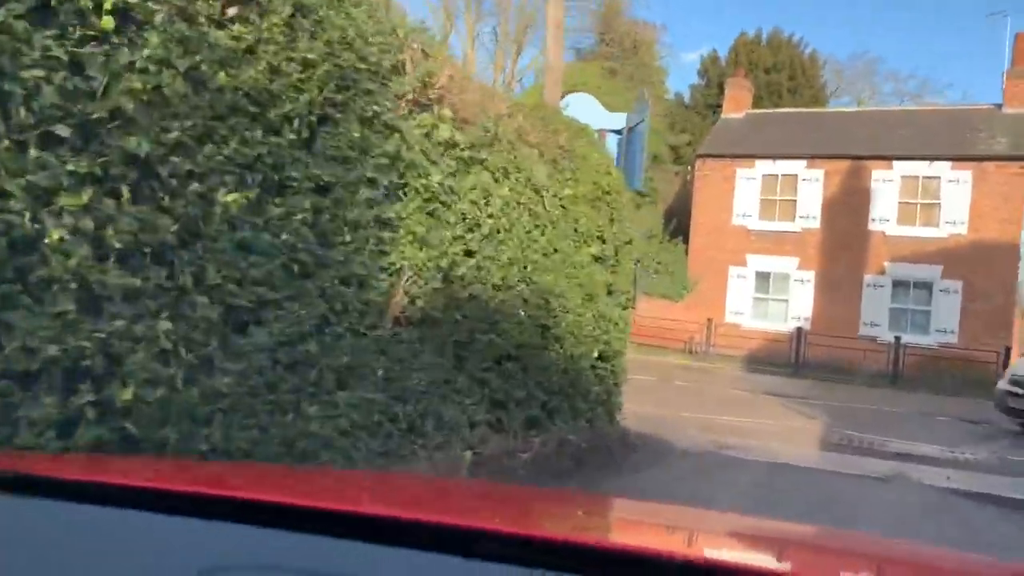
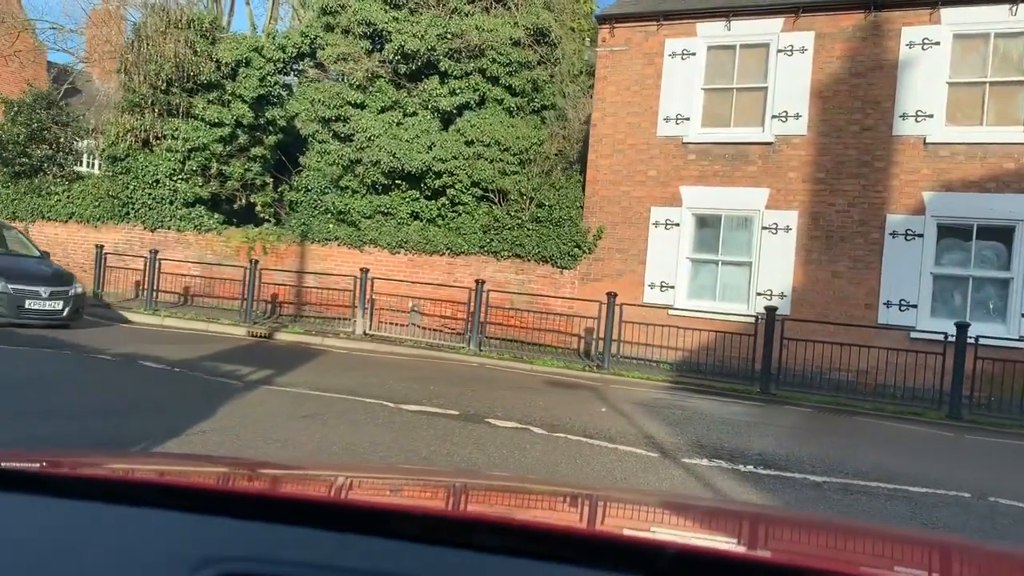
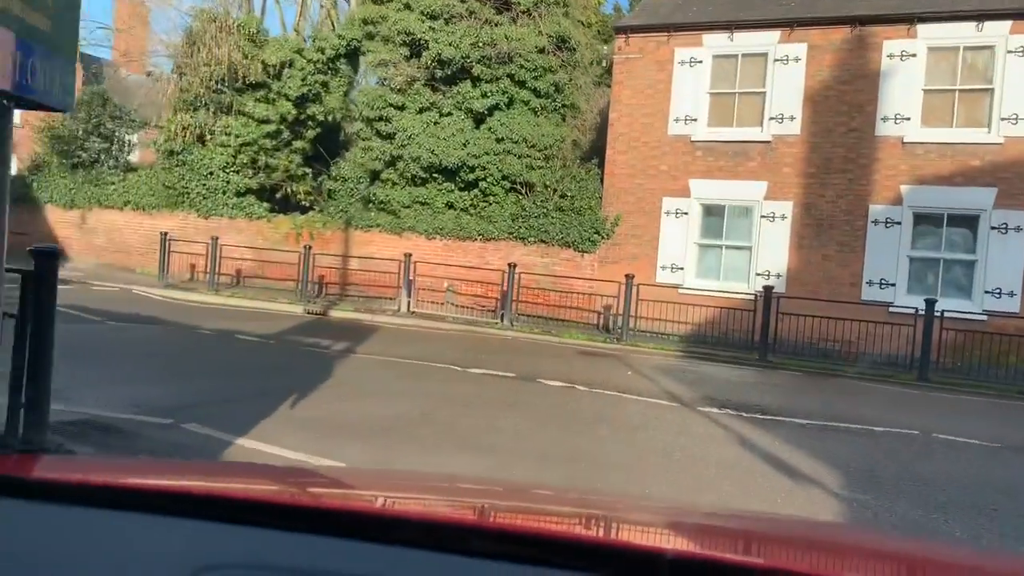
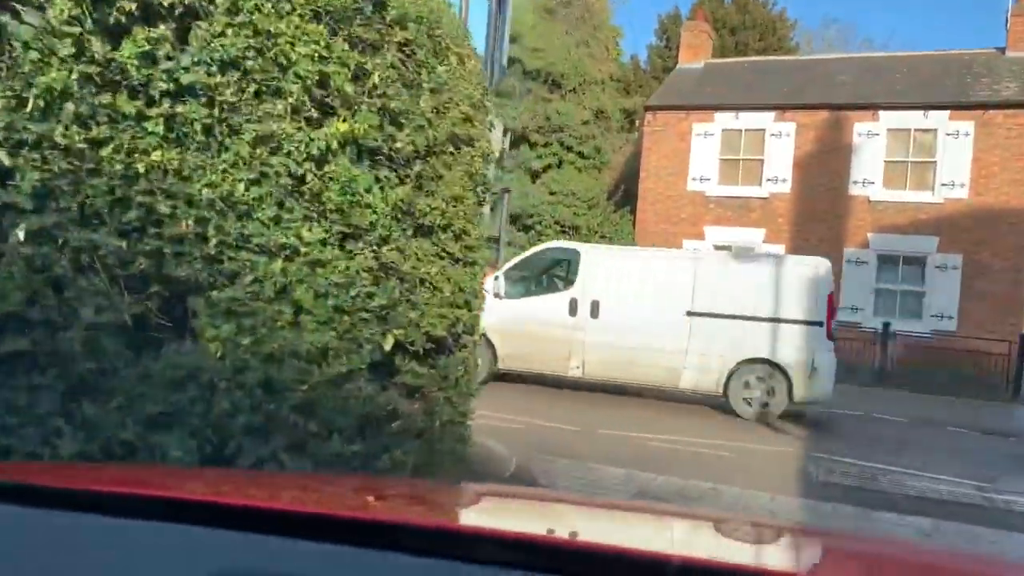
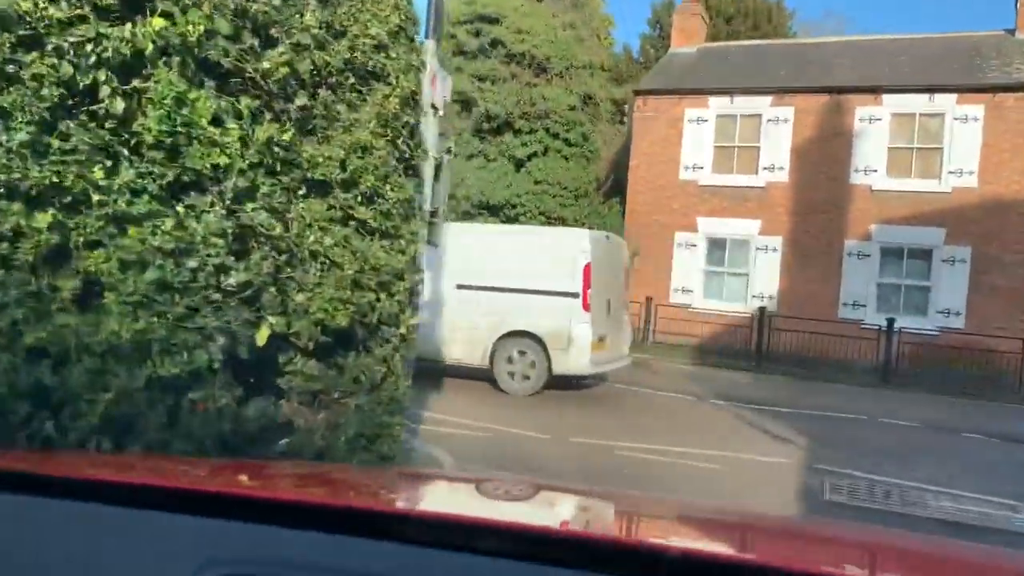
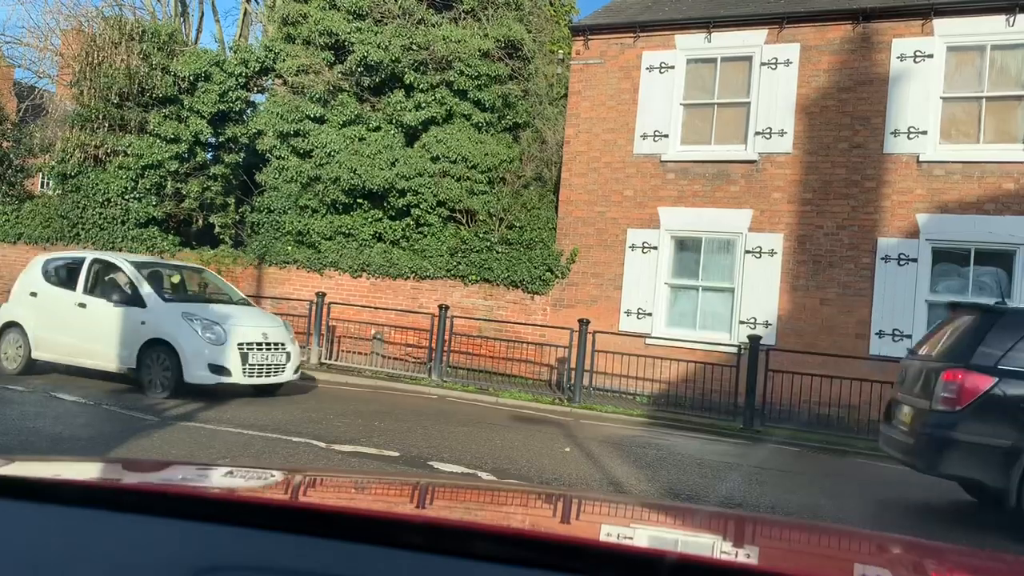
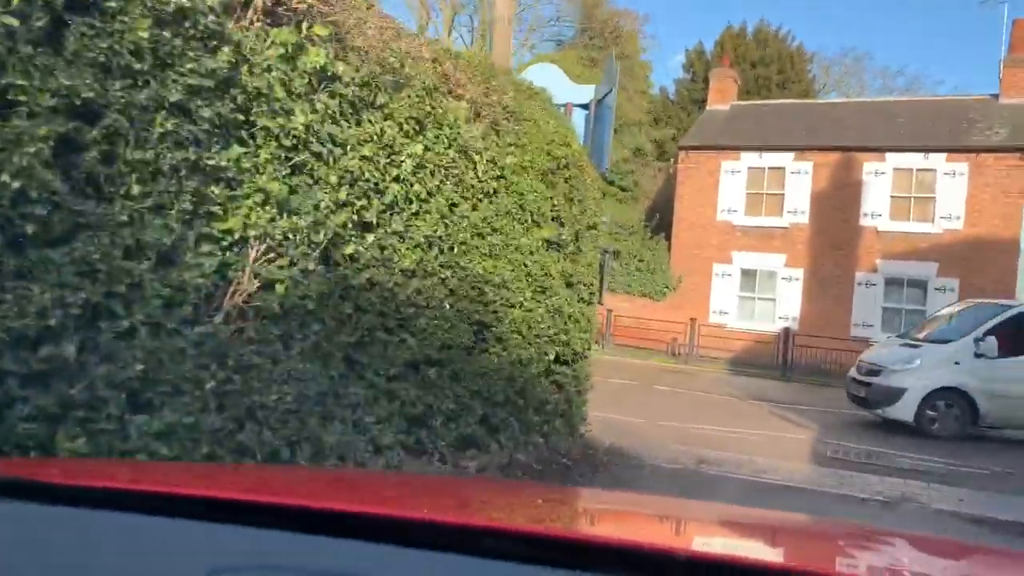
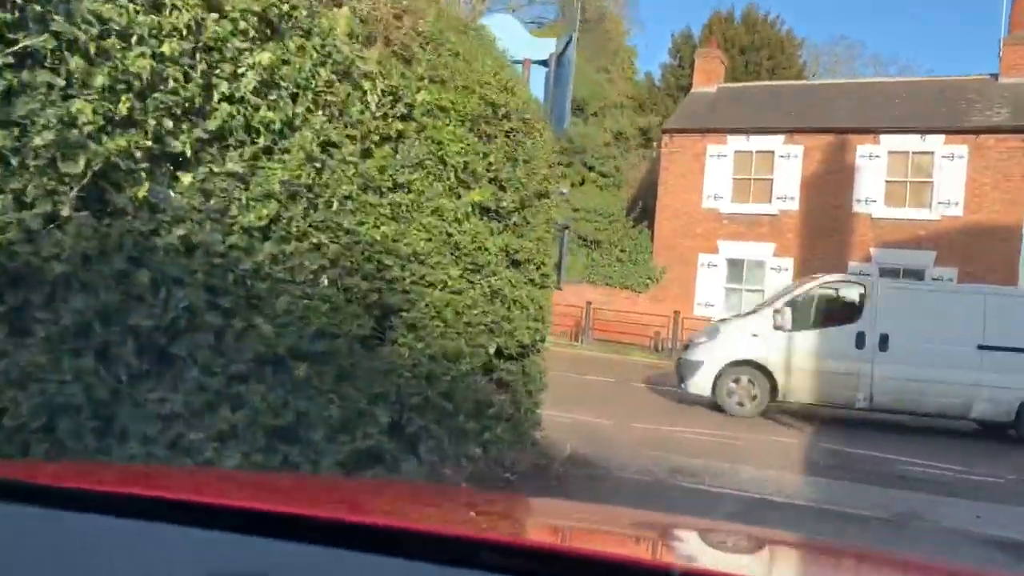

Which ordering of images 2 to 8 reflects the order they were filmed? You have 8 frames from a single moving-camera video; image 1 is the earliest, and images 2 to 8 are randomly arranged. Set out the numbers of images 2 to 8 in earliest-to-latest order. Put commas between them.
7, 8, 4, 5, 3, 2, 6
